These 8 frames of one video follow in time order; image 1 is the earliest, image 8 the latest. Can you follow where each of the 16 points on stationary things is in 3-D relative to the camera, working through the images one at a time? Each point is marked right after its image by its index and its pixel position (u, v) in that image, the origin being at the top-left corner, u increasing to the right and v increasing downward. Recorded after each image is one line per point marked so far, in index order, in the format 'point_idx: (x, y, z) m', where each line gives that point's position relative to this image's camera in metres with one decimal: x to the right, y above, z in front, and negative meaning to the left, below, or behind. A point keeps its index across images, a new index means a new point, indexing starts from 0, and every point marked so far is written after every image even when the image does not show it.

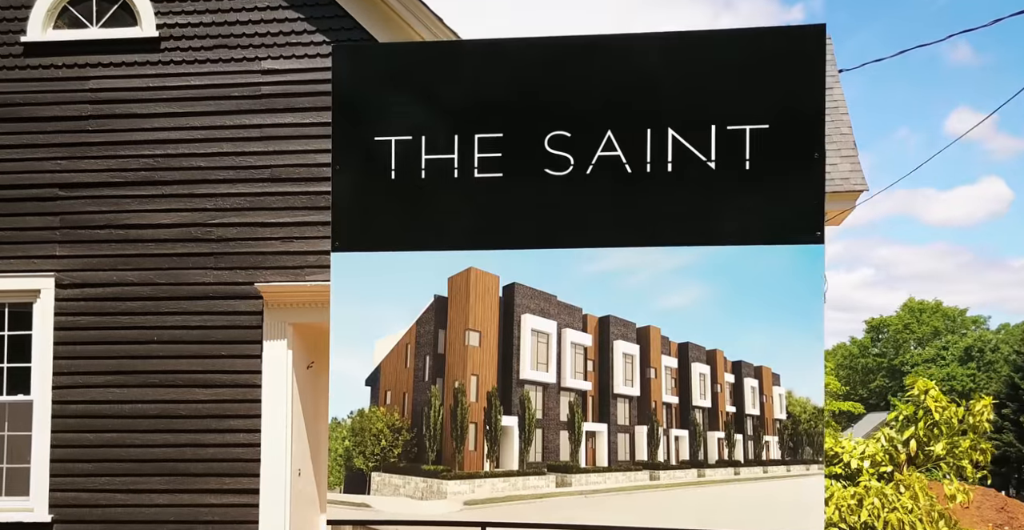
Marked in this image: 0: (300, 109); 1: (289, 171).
0: (-1.9, +1.4, +10.5) m
1: (-2.0, +0.8, +10.5) m
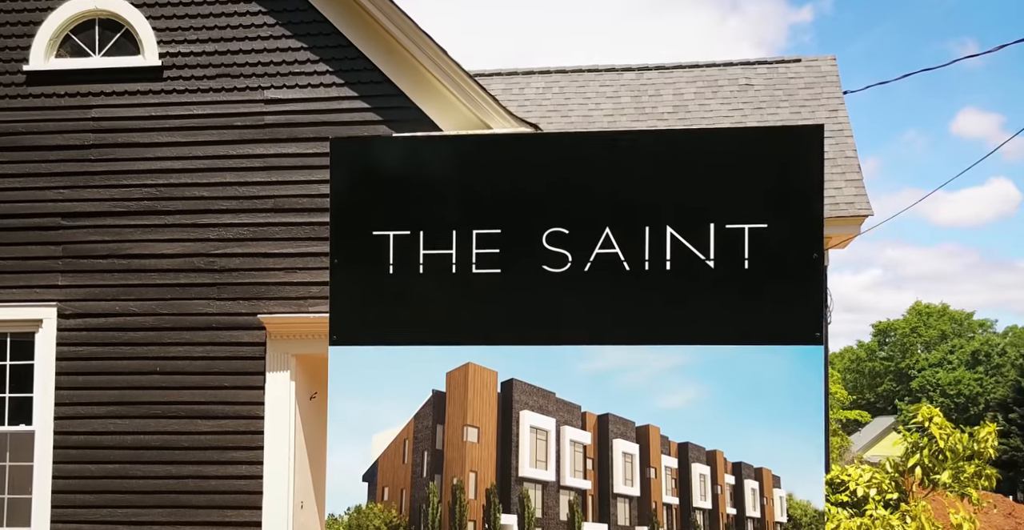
0: (-1.9, +1.1, +10.5) m
1: (-2.0, +0.6, +10.5) m
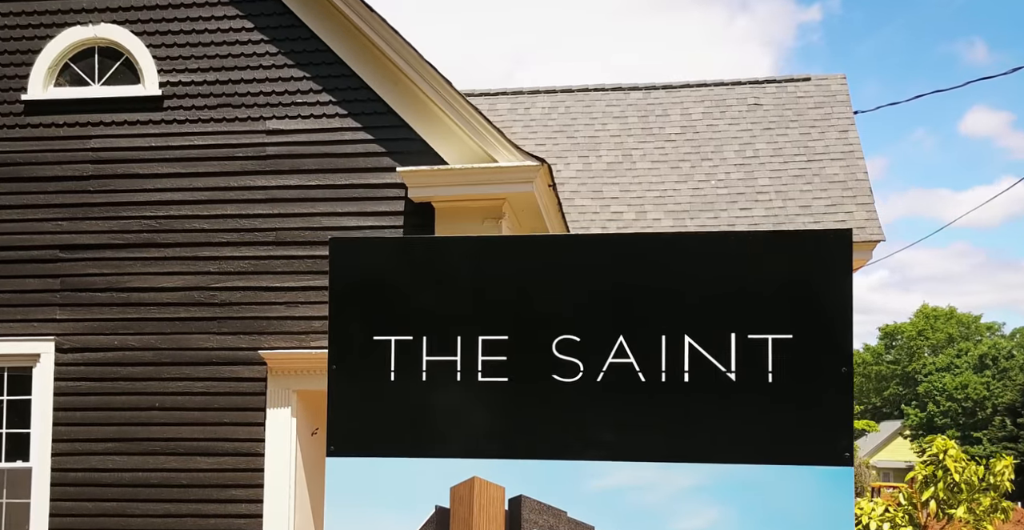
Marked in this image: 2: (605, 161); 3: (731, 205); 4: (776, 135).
0: (-1.8, +0.8, +10.3) m
1: (-1.9, +0.3, +10.3) m
2: (+1.2, +1.4, +15.4) m
3: (+2.7, +0.7, +14.6) m
4: (+3.6, +1.7, +15.7) m
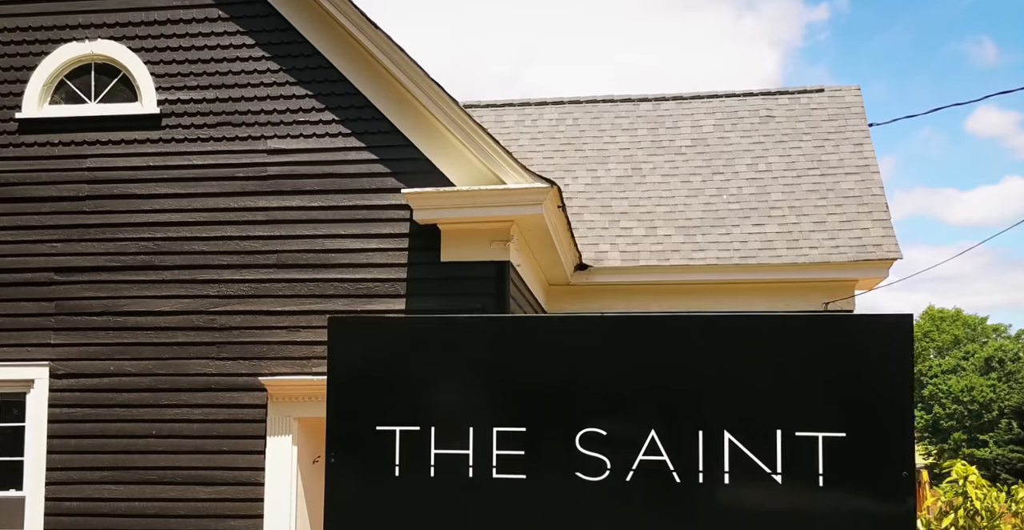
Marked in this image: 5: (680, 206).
0: (-1.7, +0.6, +10.0) m
1: (-1.9, +0.1, +10.0) m
2: (+1.3, +1.2, +15.1) m
3: (+2.8, +0.5, +14.2) m
4: (+3.7, +1.5, +15.4) m
5: (+2.1, +0.7, +14.6) m
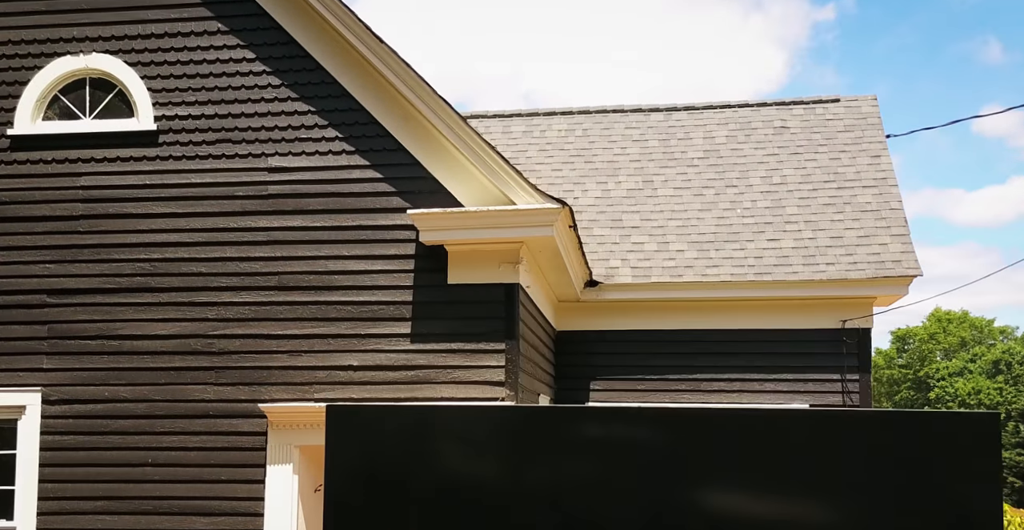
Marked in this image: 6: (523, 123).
0: (-1.7, +0.4, +9.6) m
1: (-1.8, -0.1, +9.6) m
2: (+1.4, +1.0, +14.7) m
3: (+2.9, +0.3, +13.9) m
4: (+3.8, +1.3, +15.0) m
5: (+2.2, +0.5, +14.2) m
6: (+0.2, +2.0, +16.2) m
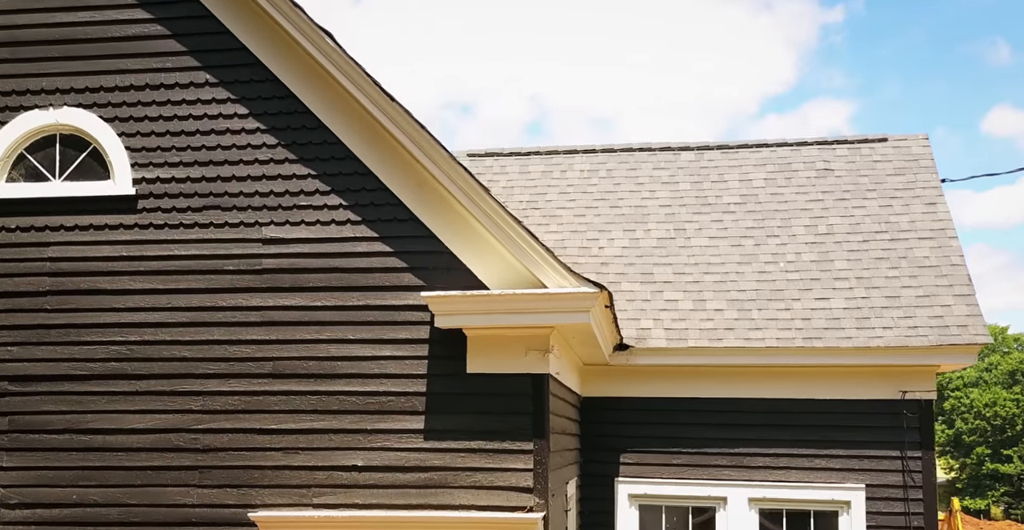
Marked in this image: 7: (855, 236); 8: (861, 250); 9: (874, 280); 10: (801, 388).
0: (-1.5, -0.2, +8.4) m
1: (-1.6, -0.7, +8.4) m
2: (+1.7, +0.3, +13.5) m
3: (+3.2, -0.3, +12.6) m
4: (+4.0, +0.7, +13.7) m
5: (+2.4, -0.1, +12.9) m
6: (+0.4, +1.3, +15.0) m
7: (+3.9, +0.3, +13.3) m
8: (+3.9, +0.2, +13.1) m
9: (+3.9, -0.2, +12.7) m
10: (+3.0, -1.3, +12.2) m
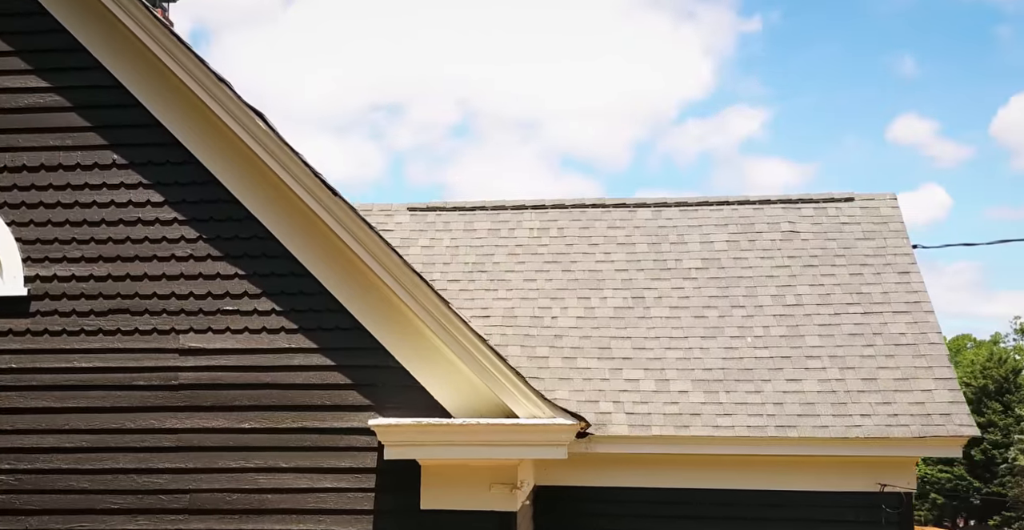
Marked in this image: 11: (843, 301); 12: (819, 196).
0: (-1.7, -0.9, +7.1) m
1: (-1.8, -1.4, +7.1) m
2: (+1.1, -0.4, +12.4) m
3: (+2.6, -1.1, +11.6) m
4: (+3.4, -0.1, +12.8) m
5: (+1.9, -0.9, +11.9) m
6: (-0.2, +0.6, +13.8) m
7: (+3.4, -0.5, +12.4) m
8: (+3.4, -0.6, +12.2) m
9: (+3.4, -1.0, +11.8) m
10: (+2.5, -2.1, +11.2) m
11: (+3.6, -0.4, +12.5) m
12: (+3.8, +0.9, +14.1) m
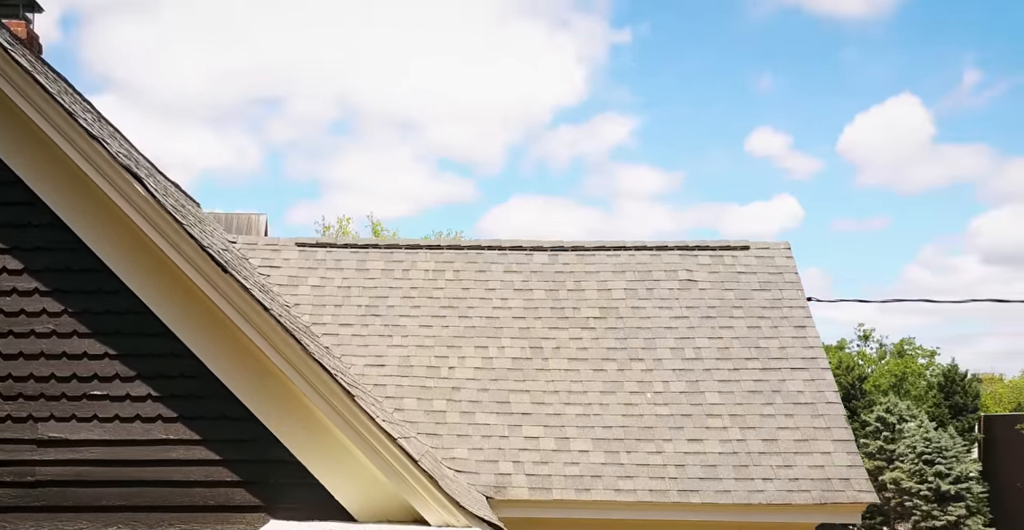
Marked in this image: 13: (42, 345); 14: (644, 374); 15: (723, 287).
0: (-2.2, -1.3, +6.3) m
1: (-2.3, -1.9, +6.3) m
2: (0.0, -0.9, +11.9) m
3: (+1.6, -1.6, +11.2) m
4: (+2.3, -0.7, +12.5) m
5: (+0.8, -1.4, +11.4) m
6: (-1.5, +0.1, +13.1) m
7: (+2.2, -1.0, +12.1) m
8: (+2.3, -1.2, +11.9) m
9: (+2.3, -1.5, +11.5) m
10: (+1.5, -2.6, +10.8) m
11: (+2.4, -1.0, +12.2) m
12: (+2.5, +0.3, +13.9) m
13: (-2.5, -0.4, +6.3) m
14: (+1.4, -1.1, +11.9) m
15: (+2.4, -0.2, +13.1) m
